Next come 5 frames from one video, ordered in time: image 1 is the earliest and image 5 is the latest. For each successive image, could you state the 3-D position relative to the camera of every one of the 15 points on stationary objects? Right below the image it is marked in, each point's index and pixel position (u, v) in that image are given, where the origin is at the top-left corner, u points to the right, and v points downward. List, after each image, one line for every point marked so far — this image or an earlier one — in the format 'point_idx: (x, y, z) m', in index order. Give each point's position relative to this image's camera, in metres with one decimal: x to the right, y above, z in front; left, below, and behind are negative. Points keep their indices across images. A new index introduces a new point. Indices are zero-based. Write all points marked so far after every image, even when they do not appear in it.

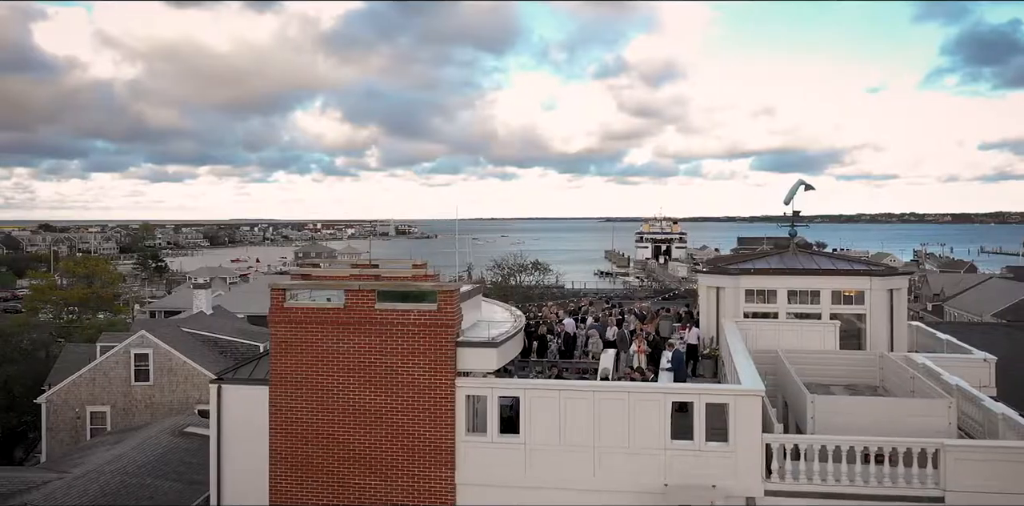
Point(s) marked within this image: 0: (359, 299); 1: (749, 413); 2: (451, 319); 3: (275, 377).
0: (-2.5, -0.8, +12.4) m
1: (+3.8, -2.5, +11.8) m
2: (-1.0, -1.1, +12.2) m
3: (-4.0, -2.1, +12.5) m
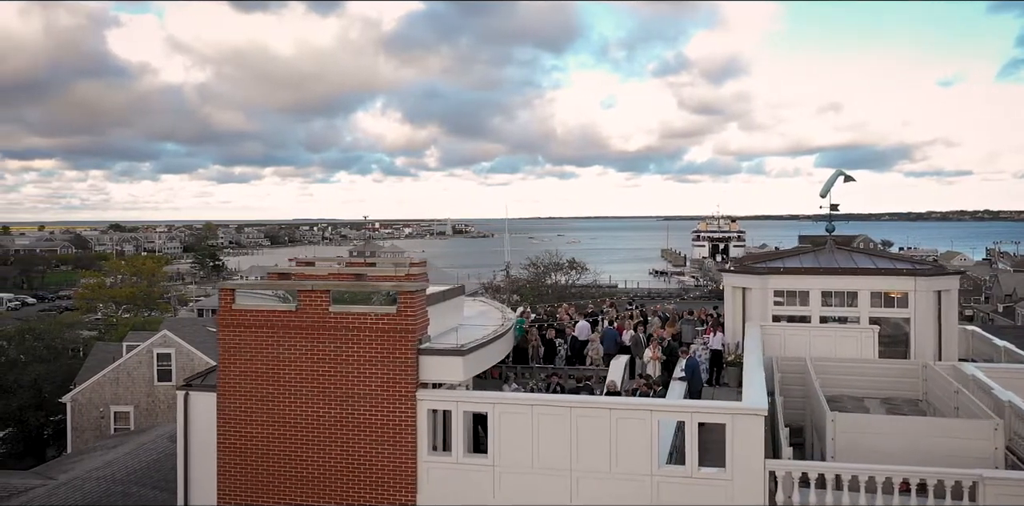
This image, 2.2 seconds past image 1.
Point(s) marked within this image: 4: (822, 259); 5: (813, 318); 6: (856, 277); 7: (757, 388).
0: (-3.0, -0.7, +11.2) m
1: (+3.2, -2.5, +10.2) m
2: (-1.5, -1.0, +10.9) m
3: (-4.4, -2.0, +11.4) m
4: (+8.2, -0.2, +19.6) m
5: (+7.6, -1.6, +18.7) m
6: (+8.5, -0.6, +18.3) m
7: (+3.7, -2.0, +11.1) m
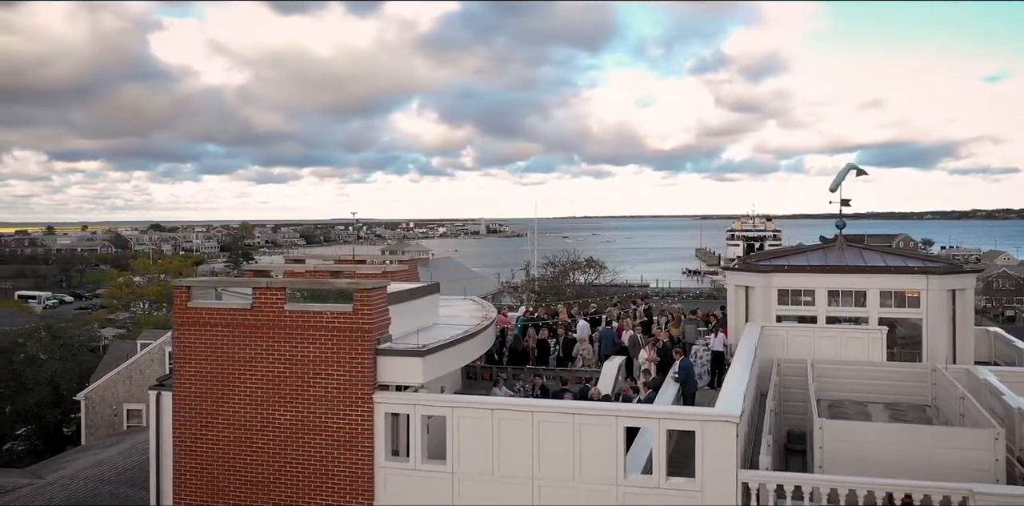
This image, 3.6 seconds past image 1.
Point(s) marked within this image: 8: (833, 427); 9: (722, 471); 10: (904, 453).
0: (-3.5, -0.6, +10.7) m
1: (+2.7, -2.4, +9.5) m
2: (-2.0, -1.0, +10.4) m
3: (-5.0, -2.0, +11.0) m
4: (+8.0, -0.1, +18.7) m
5: (+7.4, -1.6, +17.8) m
6: (+8.3, -0.5, +17.4) m
7: (+3.1, -1.9, +10.4) m
8: (+4.8, -2.6, +11.1) m
9: (+2.7, -2.8, +9.5) m
10: (+5.8, -2.9, +10.9) m
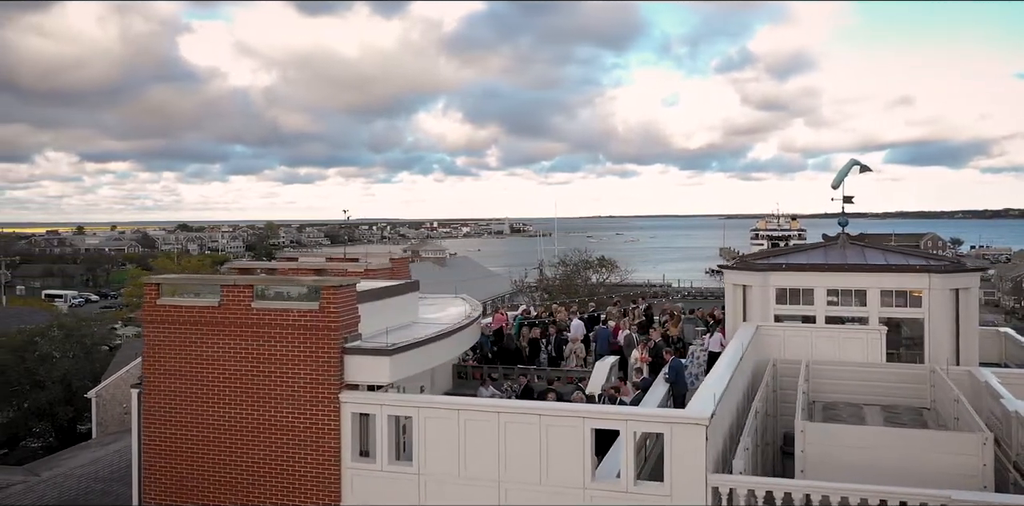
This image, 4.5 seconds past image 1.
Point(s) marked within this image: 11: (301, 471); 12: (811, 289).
0: (-4.0, -0.6, +10.6) m
1: (+2.2, -2.4, +9.2) m
2: (-2.5, -0.9, +10.2) m
3: (-5.4, -2.0, +11.0) m
4: (+7.8, -0.1, +18.2) m
5: (+7.2, -1.5, +17.3) m
6: (+8.0, -0.5, +16.9) m
7: (+2.7, -1.9, +10.1) m
8: (+4.4, -2.6, +10.7) m
9: (+2.2, -2.7, +9.2) m
10: (+5.4, -2.9, +10.5) m
11: (-3.0, -3.1, +10.4) m
12: (+7.0, -0.8, +17.4) m
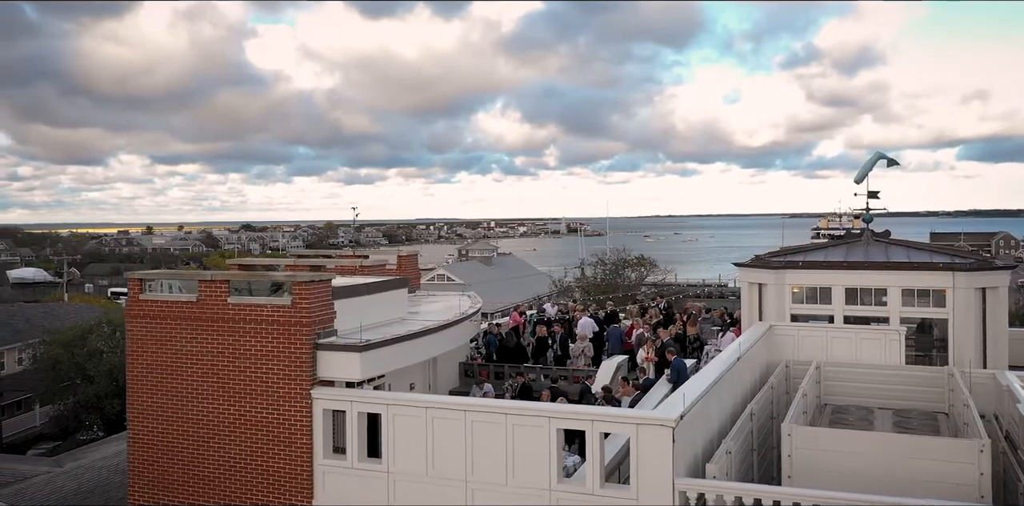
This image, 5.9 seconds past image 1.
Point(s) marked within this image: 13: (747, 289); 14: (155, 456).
0: (-4.3, -0.6, +10.8) m
1: (+1.7, -2.3, +8.8) m
2: (-2.9, -0.9, +10.3) m
3: (-5.7, -1.9, +11.2) m
4: (+8.0, 0.0, +17.4) m
5: (+7.3, -1.5, +16.6) m
6: (+8.1, -0.4, +16.1) m
7: (+2.3, -1.8, +9.7) m
8: (+4.0, -2.5, +10.2) m
9: (+1.7, -2.7, +8.9) m
10: (+5.0, -2.8, +9.9) m
11: (-3.3, -3.0, +10.5) m
12: (+7.1, -0.8, +16.7) m
13: (+5.7, -0.8, +17.9) m
14: (-5.3, -3.0, +11.1) m
